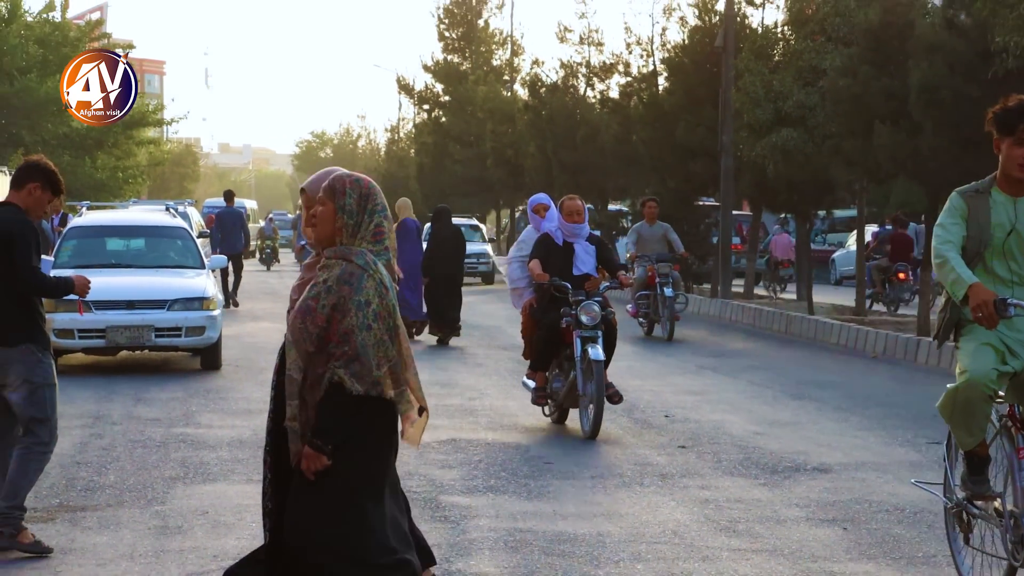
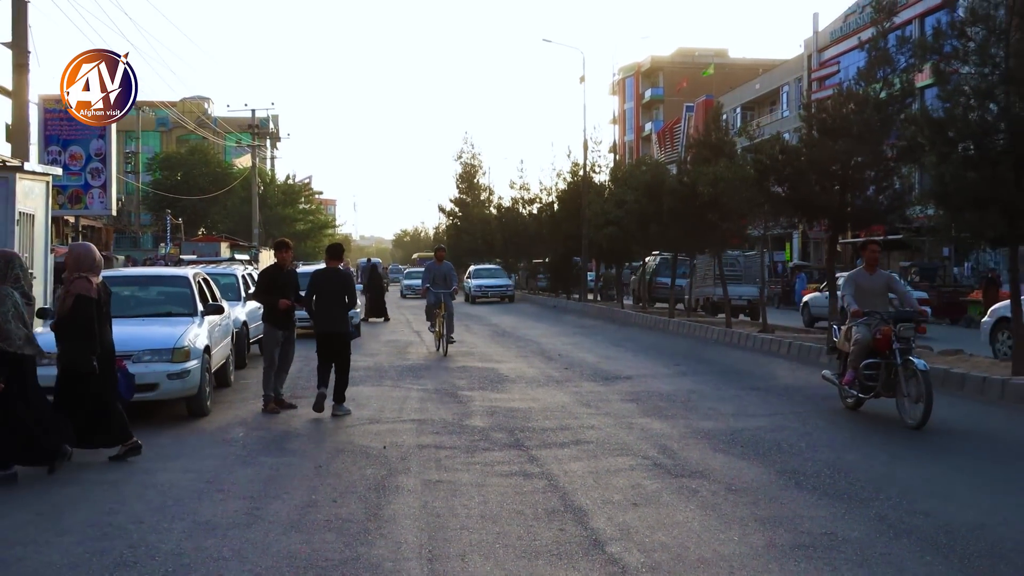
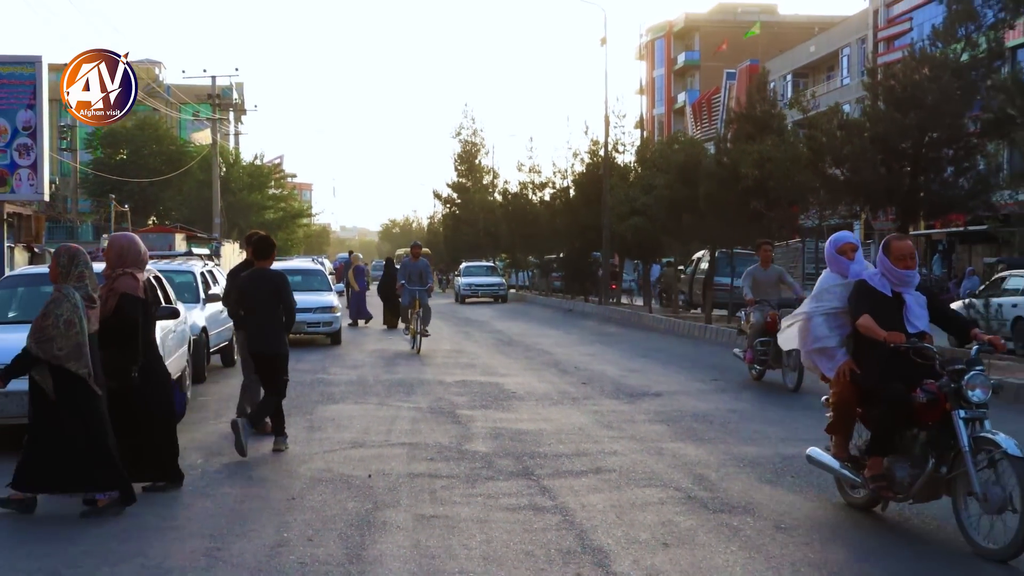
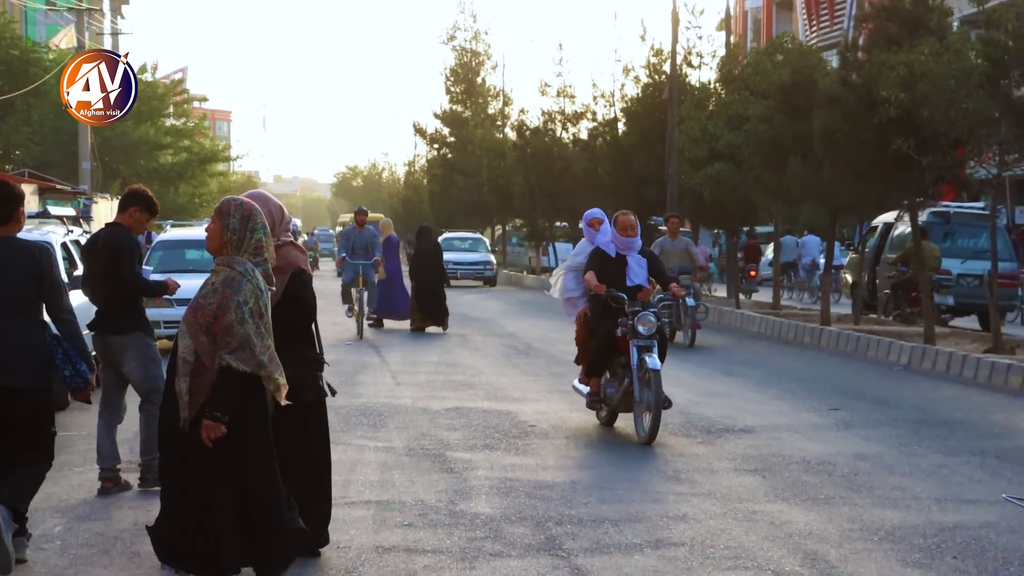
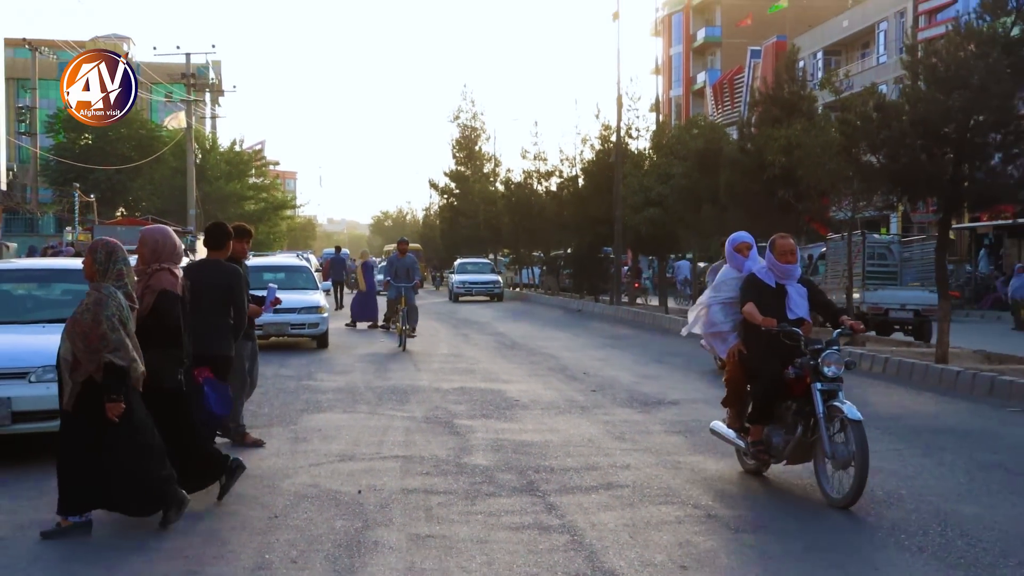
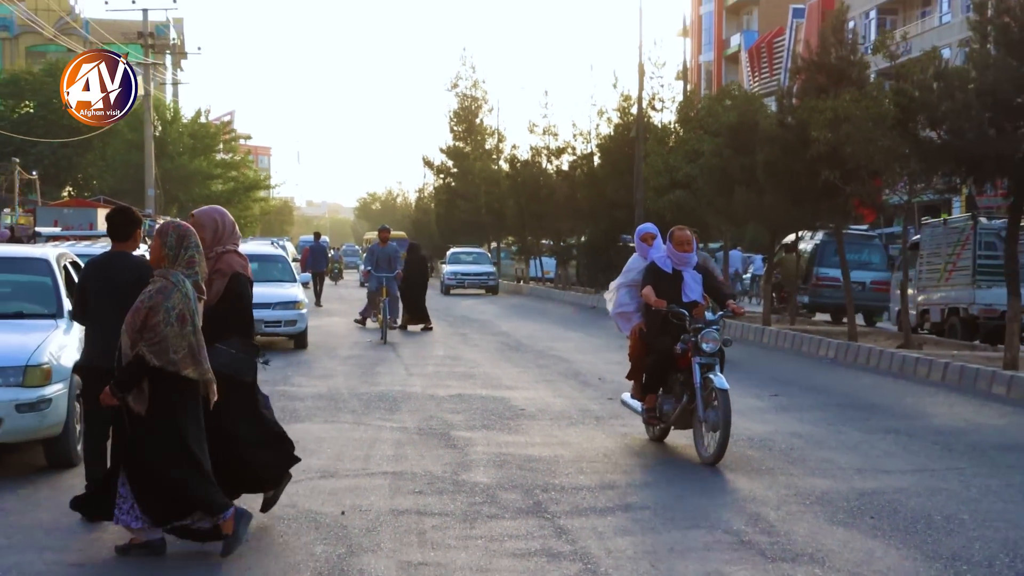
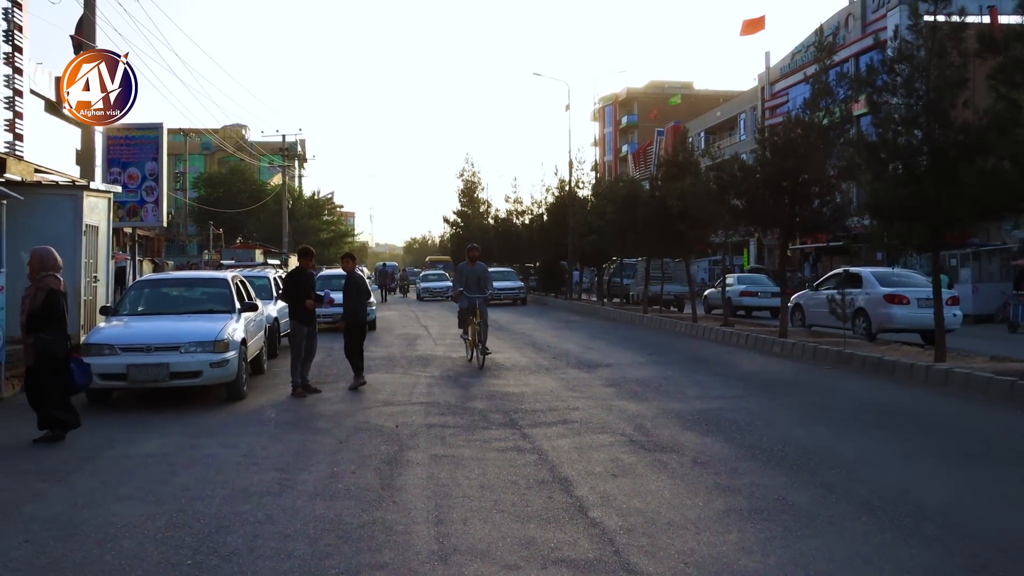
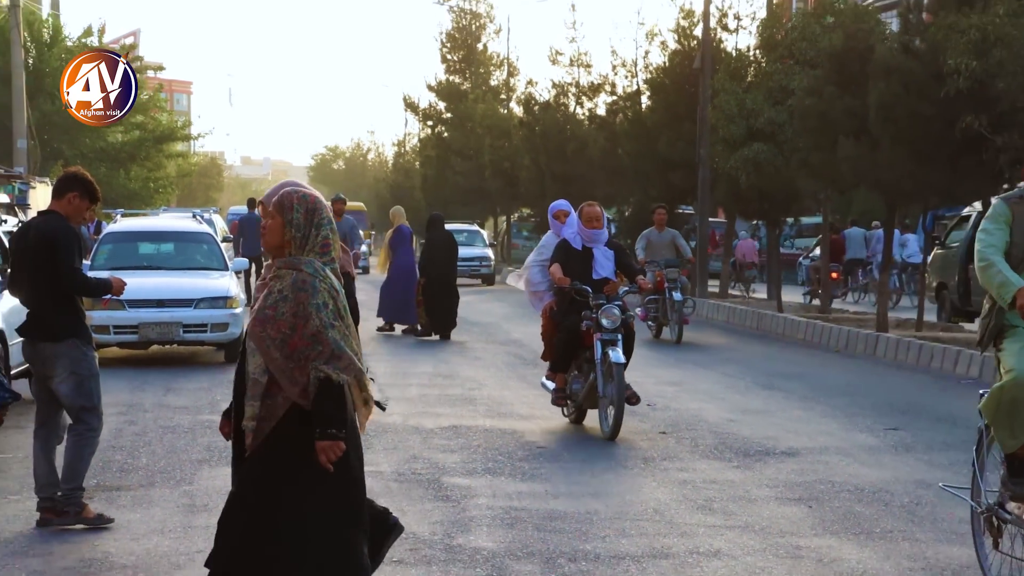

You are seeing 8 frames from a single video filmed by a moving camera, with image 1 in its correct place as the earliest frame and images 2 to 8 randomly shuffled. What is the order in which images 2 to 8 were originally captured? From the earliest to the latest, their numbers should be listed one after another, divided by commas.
8, 4, 6, 5, 3, 2, 7
